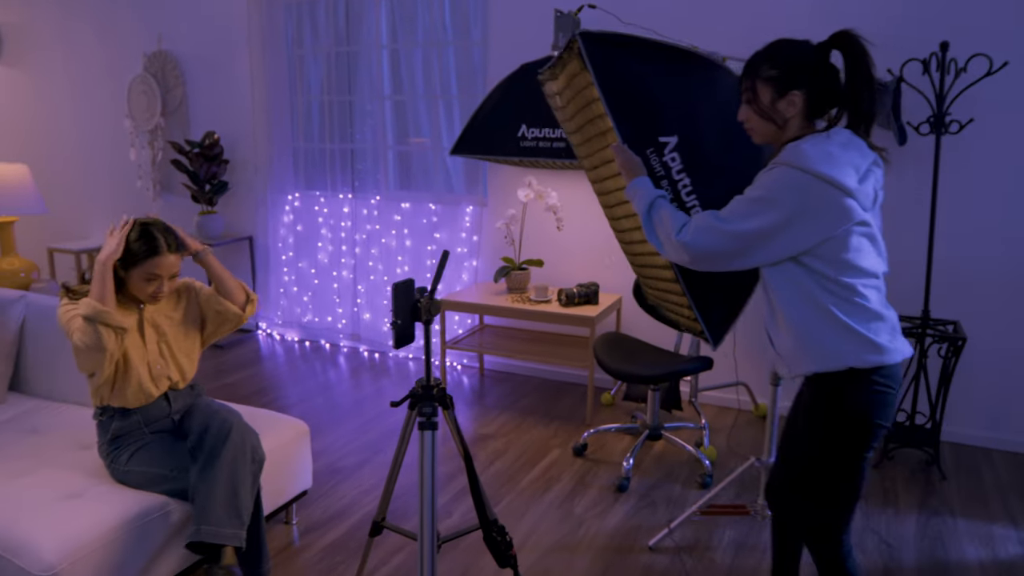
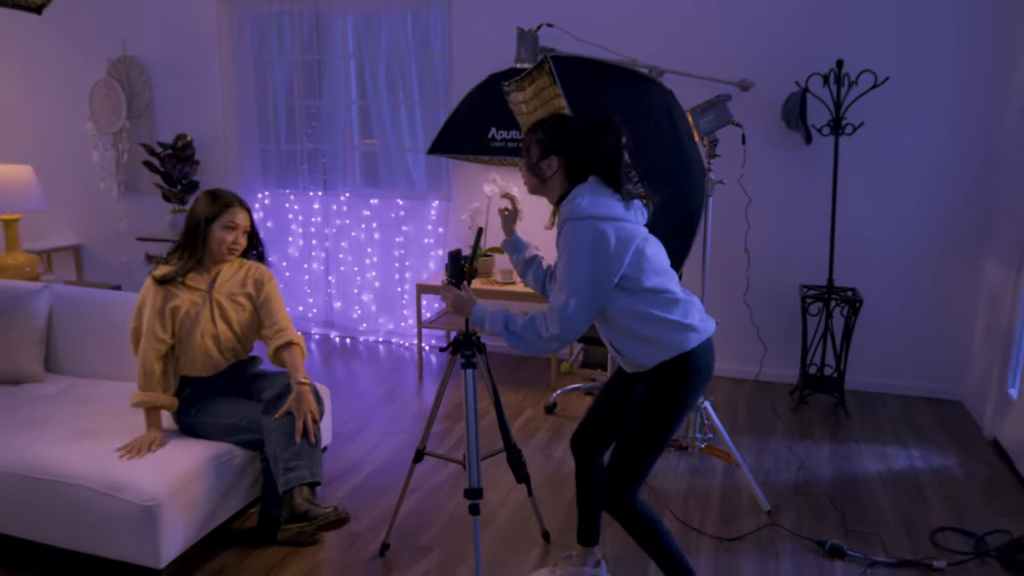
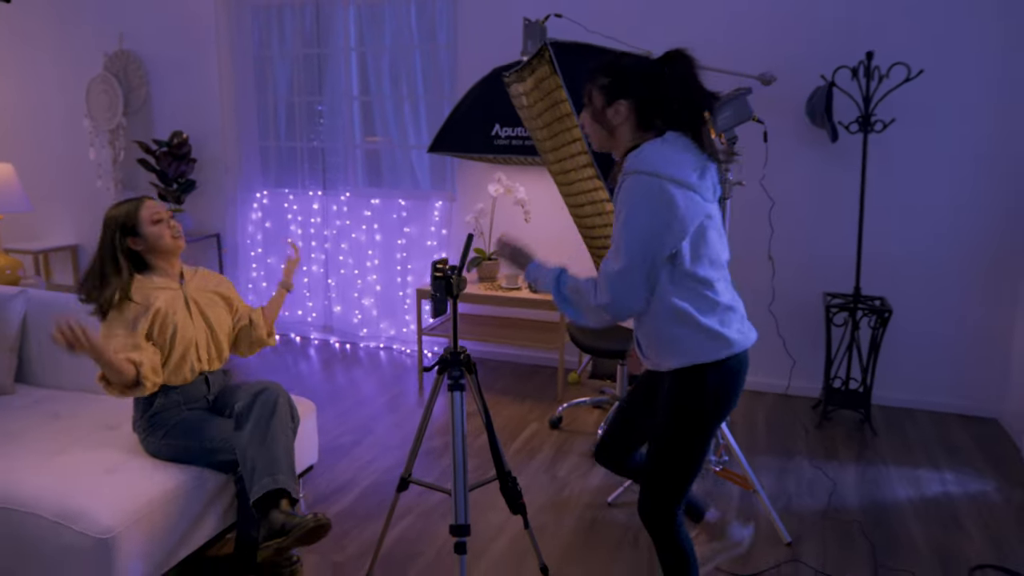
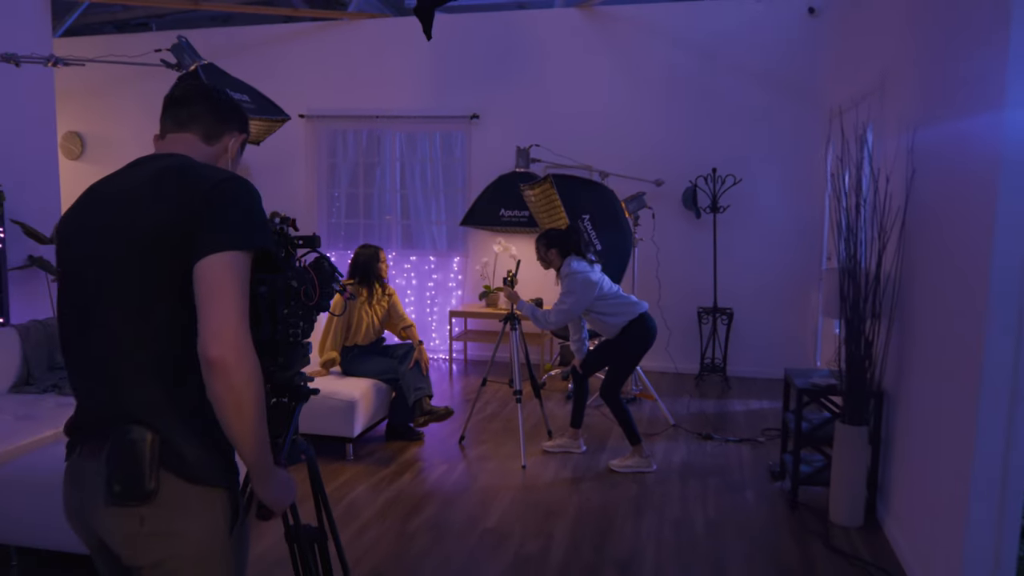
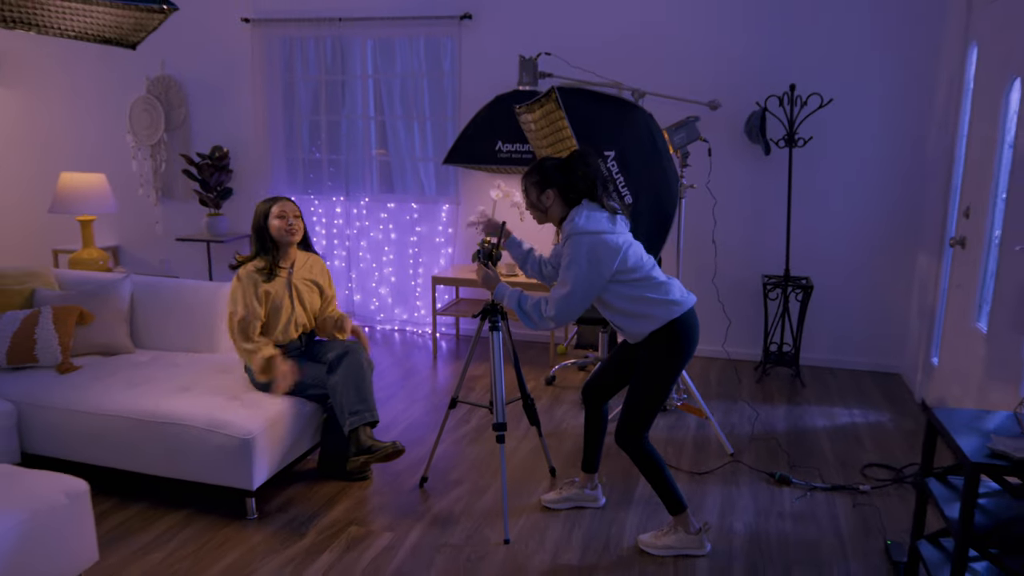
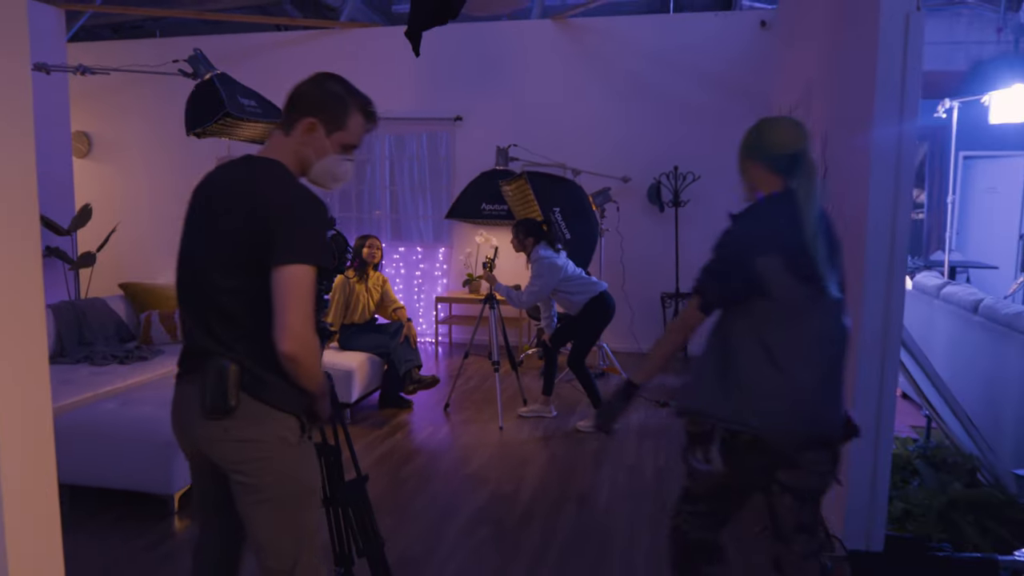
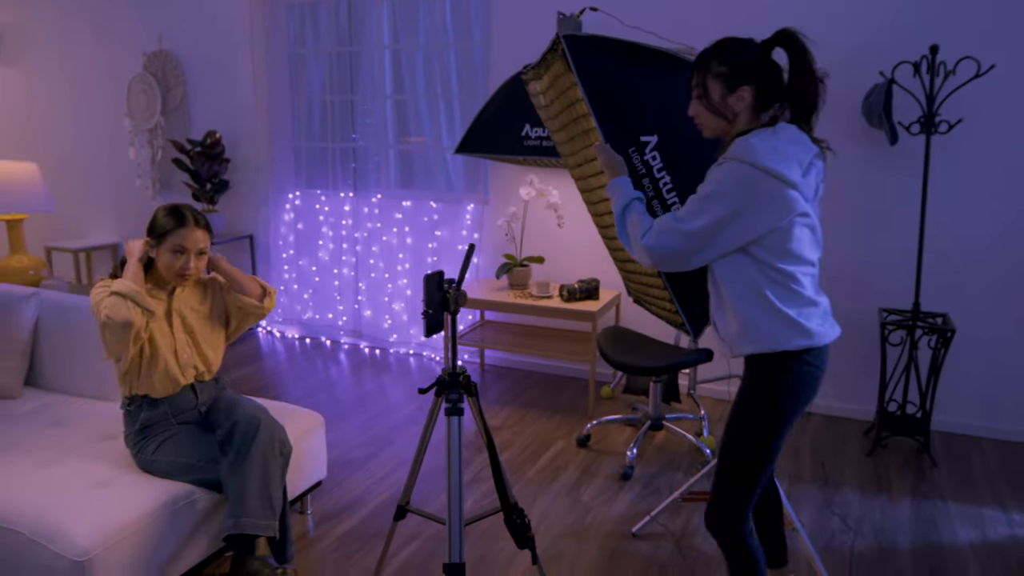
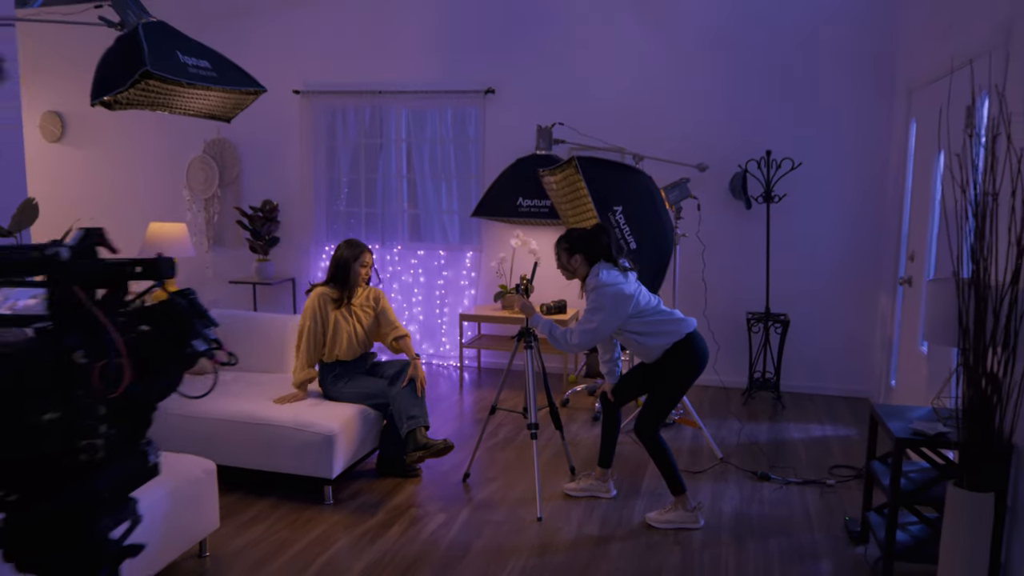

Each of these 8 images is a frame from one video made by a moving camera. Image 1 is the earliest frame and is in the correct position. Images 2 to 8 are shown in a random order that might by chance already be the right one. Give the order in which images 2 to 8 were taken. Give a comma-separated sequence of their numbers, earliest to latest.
7, 3, 2, 5, 8, 4, 6
